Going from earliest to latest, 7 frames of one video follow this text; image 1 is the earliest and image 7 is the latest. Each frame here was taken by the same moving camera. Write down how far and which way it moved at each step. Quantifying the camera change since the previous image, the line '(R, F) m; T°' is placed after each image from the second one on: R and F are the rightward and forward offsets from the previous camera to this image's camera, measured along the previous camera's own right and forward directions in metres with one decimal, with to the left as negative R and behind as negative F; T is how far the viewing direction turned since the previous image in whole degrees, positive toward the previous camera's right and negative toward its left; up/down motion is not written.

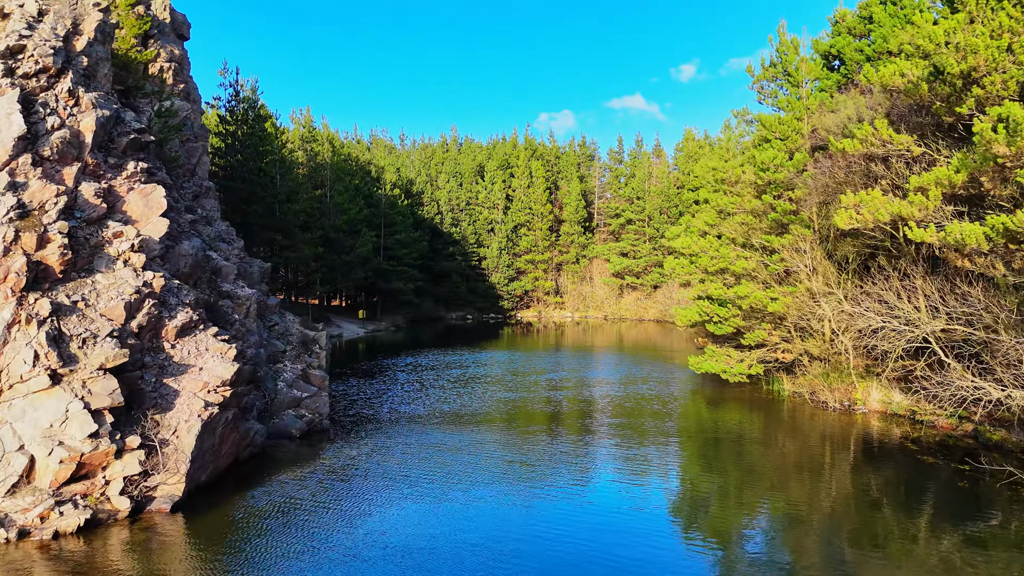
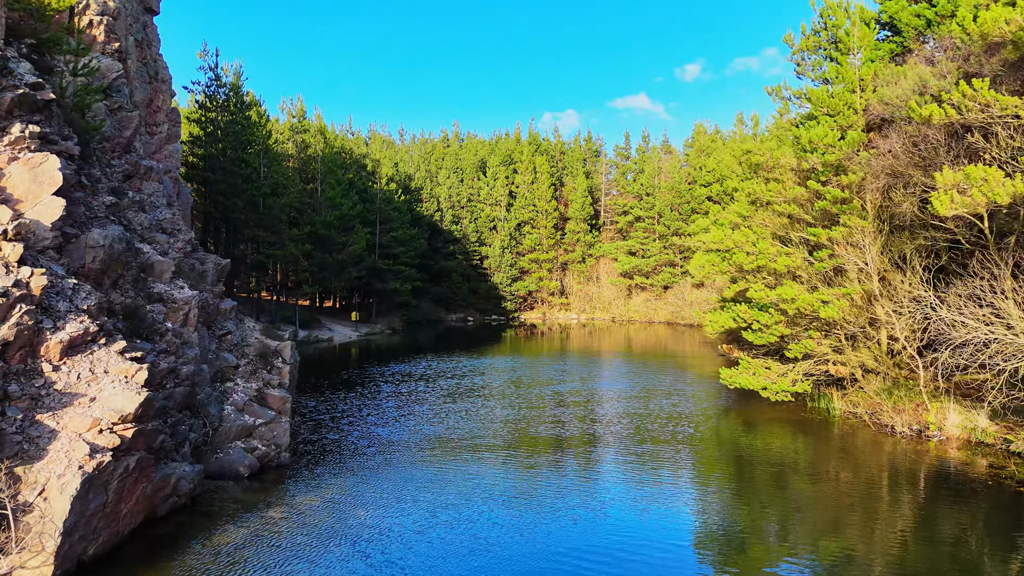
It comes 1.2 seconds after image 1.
(0.0, +4.3) m; 0°
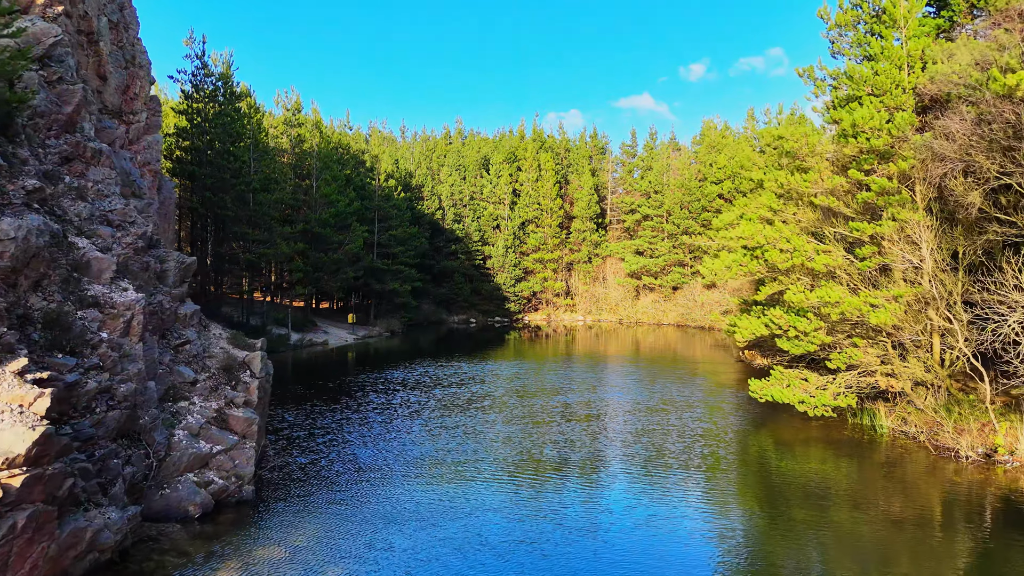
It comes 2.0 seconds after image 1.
(0.0, +2.8) m; 0°
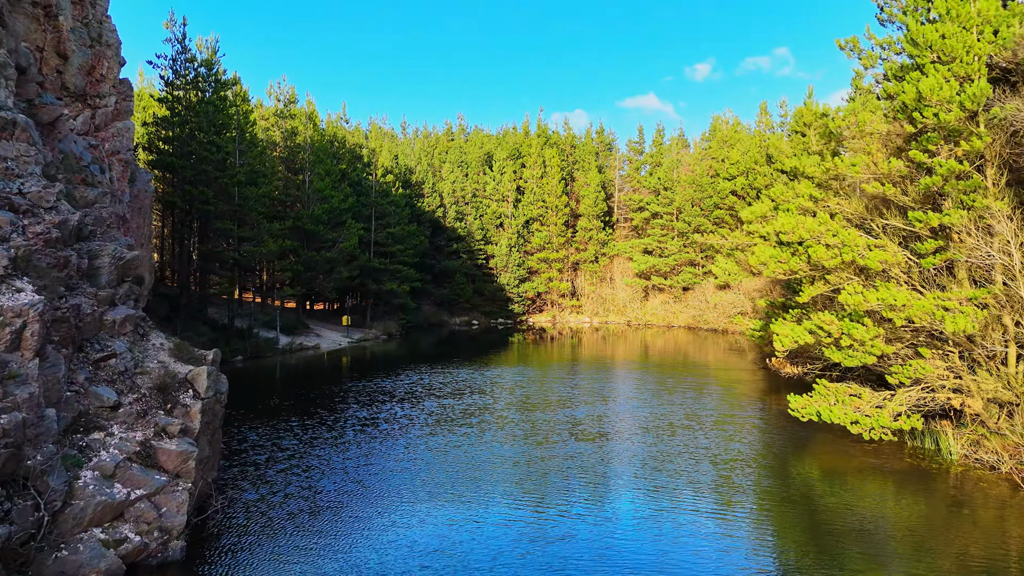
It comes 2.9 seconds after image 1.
(+0.1, +3.2) m; 0°
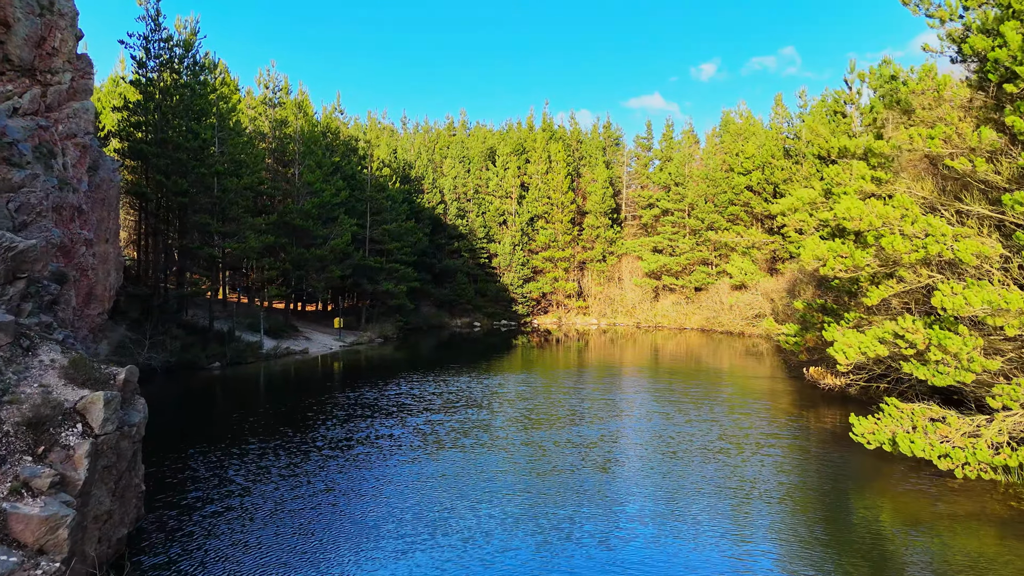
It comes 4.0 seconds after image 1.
(0.0, +3.7) m; 0°
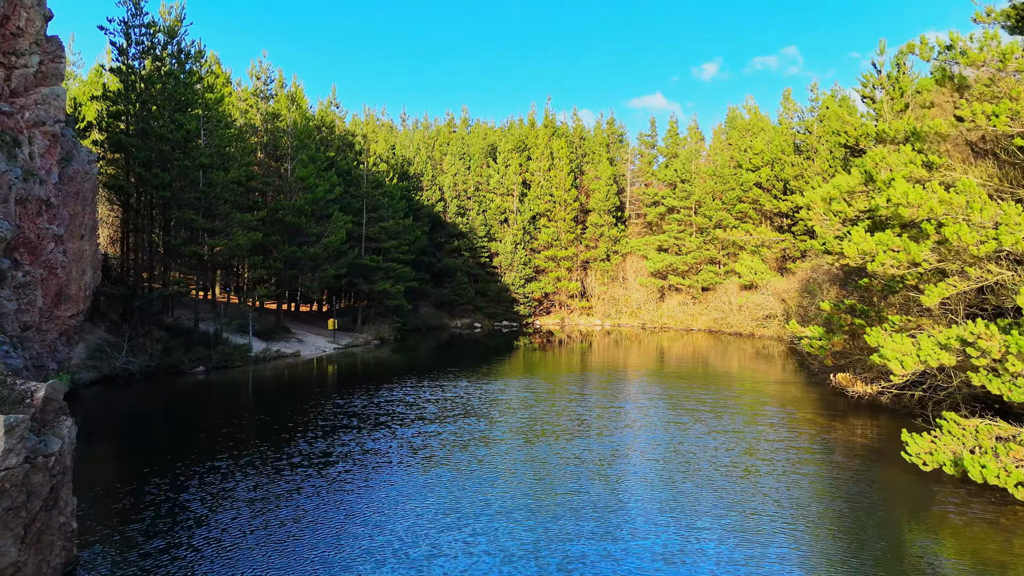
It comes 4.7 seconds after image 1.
(0.0, +2.2) m; 0°
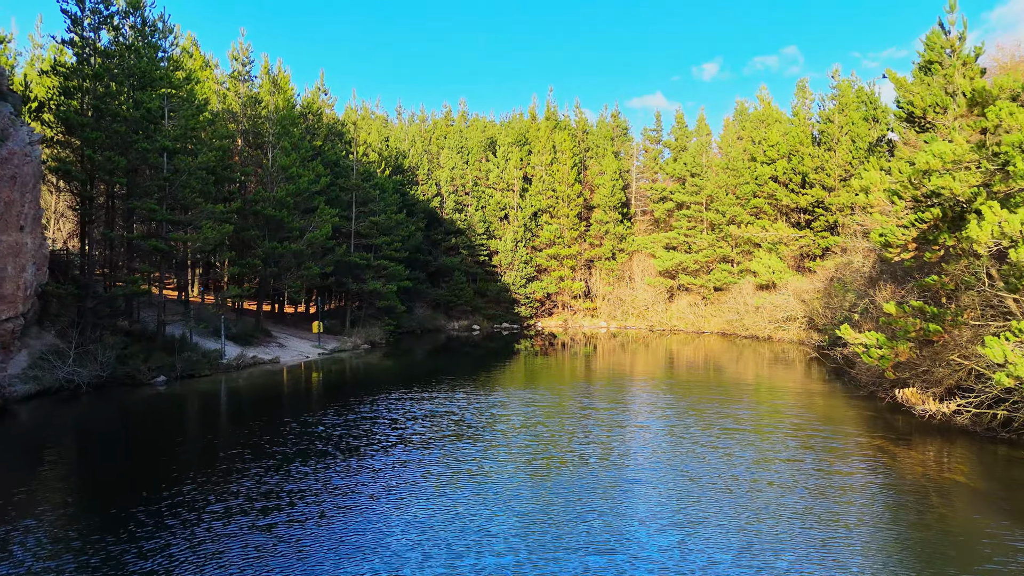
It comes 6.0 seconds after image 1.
(-0.1, +4.1) m; 0°
